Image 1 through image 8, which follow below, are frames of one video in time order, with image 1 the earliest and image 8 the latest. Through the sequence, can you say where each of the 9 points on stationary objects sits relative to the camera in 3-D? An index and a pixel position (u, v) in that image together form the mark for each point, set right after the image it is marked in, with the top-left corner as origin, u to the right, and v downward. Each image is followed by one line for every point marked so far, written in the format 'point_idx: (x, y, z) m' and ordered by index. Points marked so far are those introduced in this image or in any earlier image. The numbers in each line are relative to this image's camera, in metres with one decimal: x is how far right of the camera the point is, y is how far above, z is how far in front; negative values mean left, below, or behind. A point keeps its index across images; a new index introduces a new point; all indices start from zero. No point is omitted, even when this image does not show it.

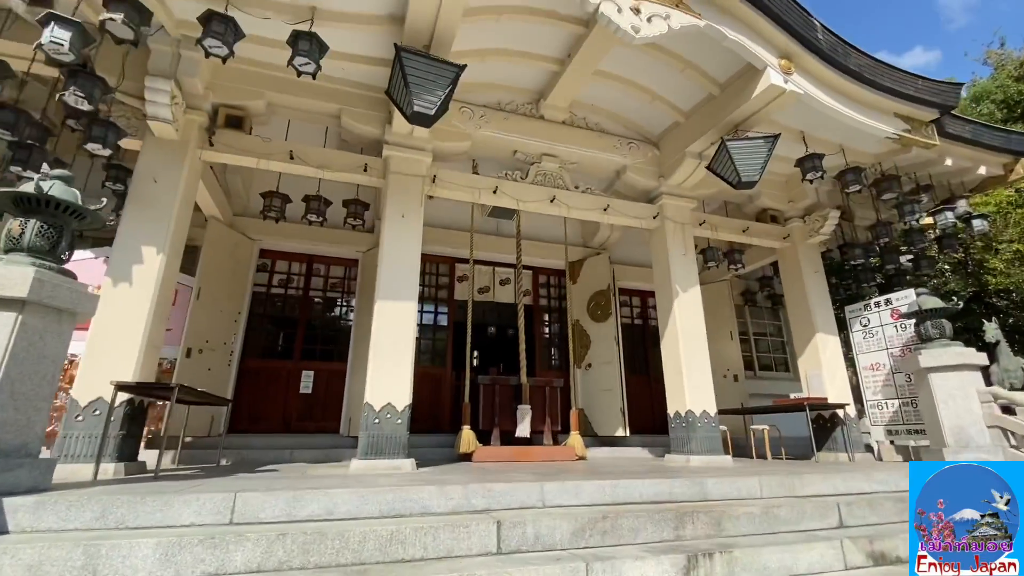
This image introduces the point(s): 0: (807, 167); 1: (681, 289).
0: (+2.6, +1.1, +4.3) m
1: (+1.6, 0.0, +4.6) m
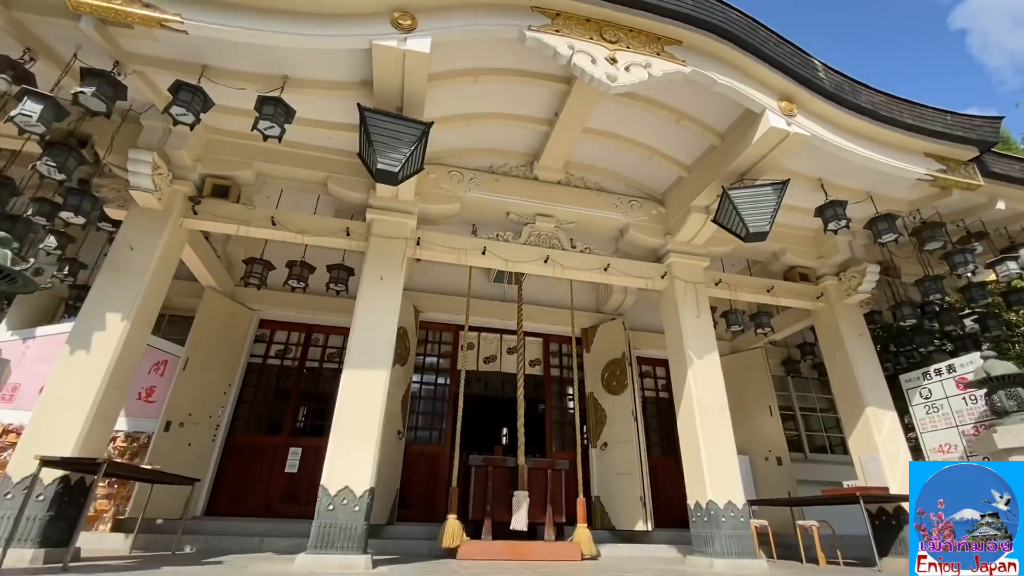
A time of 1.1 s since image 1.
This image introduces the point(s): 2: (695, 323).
0: (+2.5, +0.6, +3.8) m
1: (+1.5, -0.6, +4.0) m
2: (+1.6, -0.3, +4.2) m
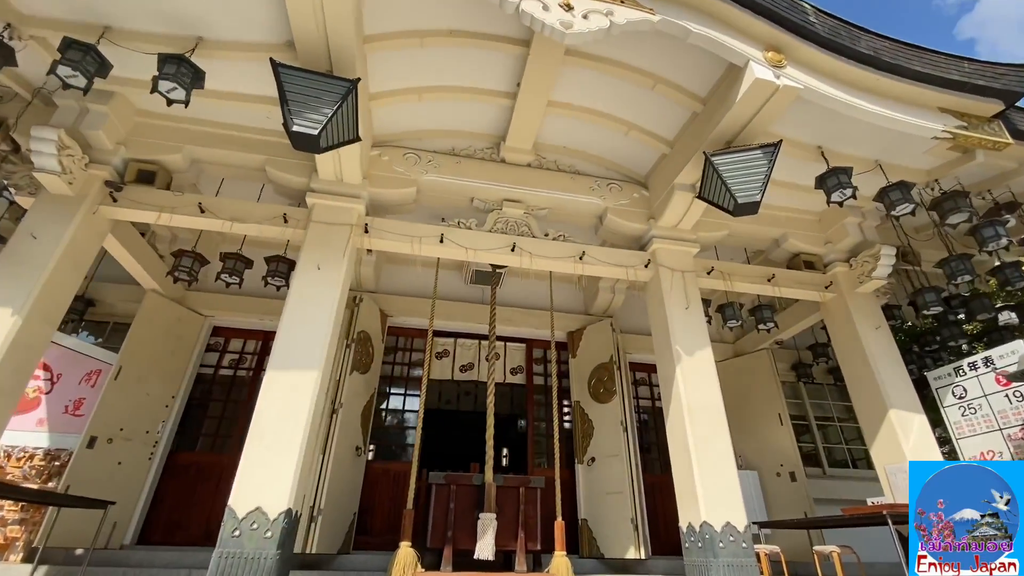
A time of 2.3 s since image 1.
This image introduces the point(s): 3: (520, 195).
0: (+2.2, +0.7, +3.3) m
1: (+1.3, -0.5, +3.5) m
2: (+1.3, -0.2, +3.7) m
3: (+0.1, +0.8, +4.0) m
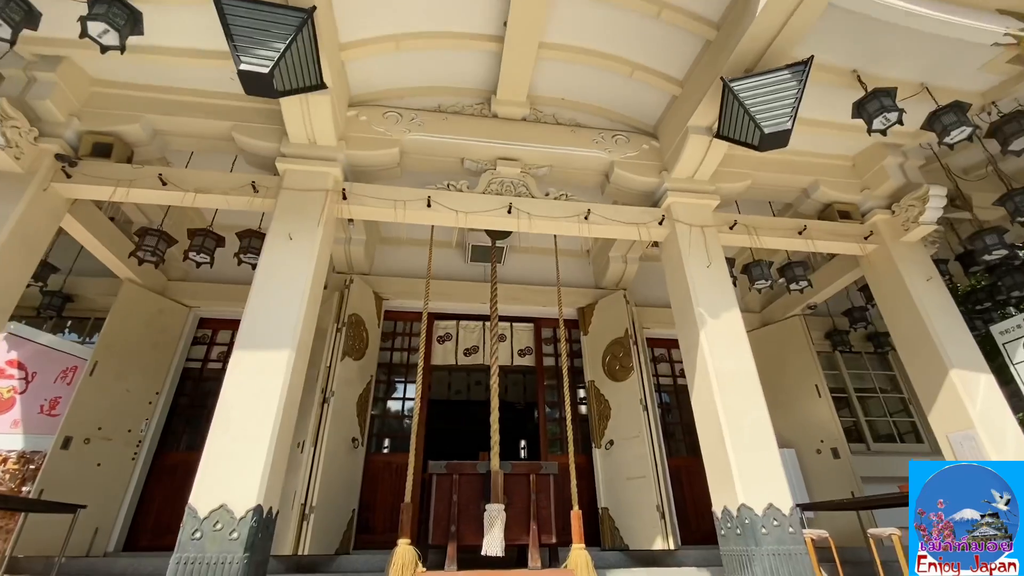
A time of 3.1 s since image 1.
0: (+2.1, +1.1, +2.8) m
1: (+1.3, -0.2, +3.1) m
2: (+1.3, +0.1, +3.2) m
3: (0.0, +1.0, +3.6) m
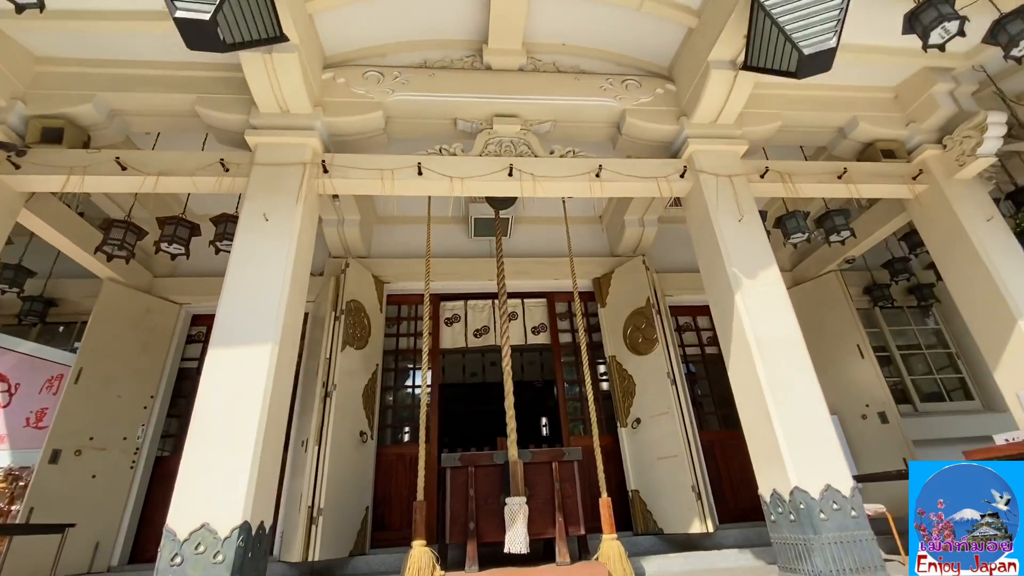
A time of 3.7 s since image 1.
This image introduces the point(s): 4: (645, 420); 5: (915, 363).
0: (+2.1, +1.3, +2.4) m
1: (+1.3, +0.1, +2.7) m
2: (+1.3, +0.4, +2.8) m
3: (0.0, +1.2, +3.2) m
4: (+1.1, -1.1, +3.9) m
5: (+3.9, -0.7, +4.7) m
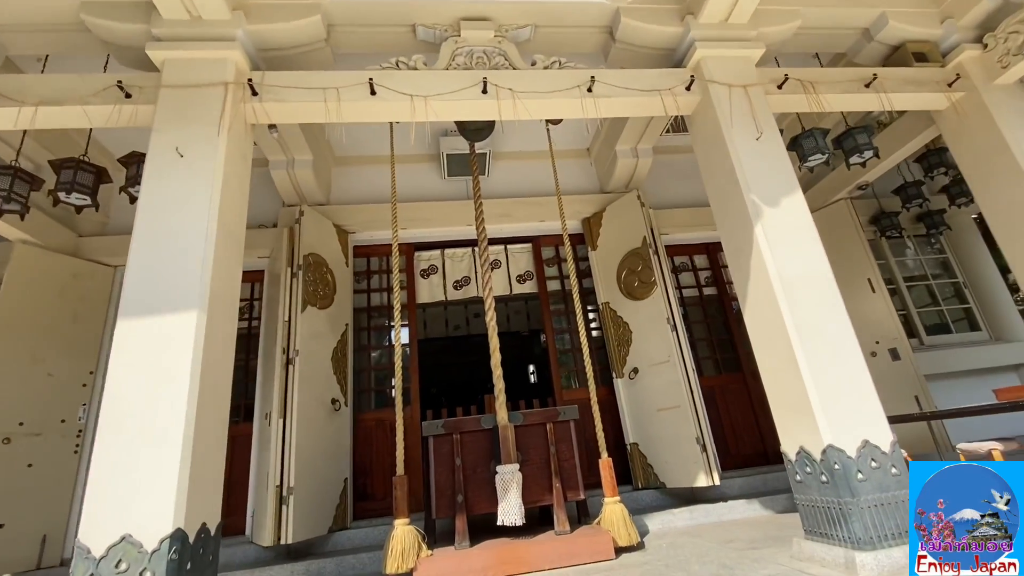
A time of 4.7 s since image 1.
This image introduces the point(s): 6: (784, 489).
0: (+2.0, +1.7, +1.9) m
1: (+1.2, +0.4, +2.3) m
2: (+1.2, +0.7, +2.4) m
3: (-0.2, +1.5, +2.6) m
4: (+1.0, -0.6, +3.6) m
5: (+3.8, -0.1, +4.4) m
6: (+1.9, -1.4, +3.4) m
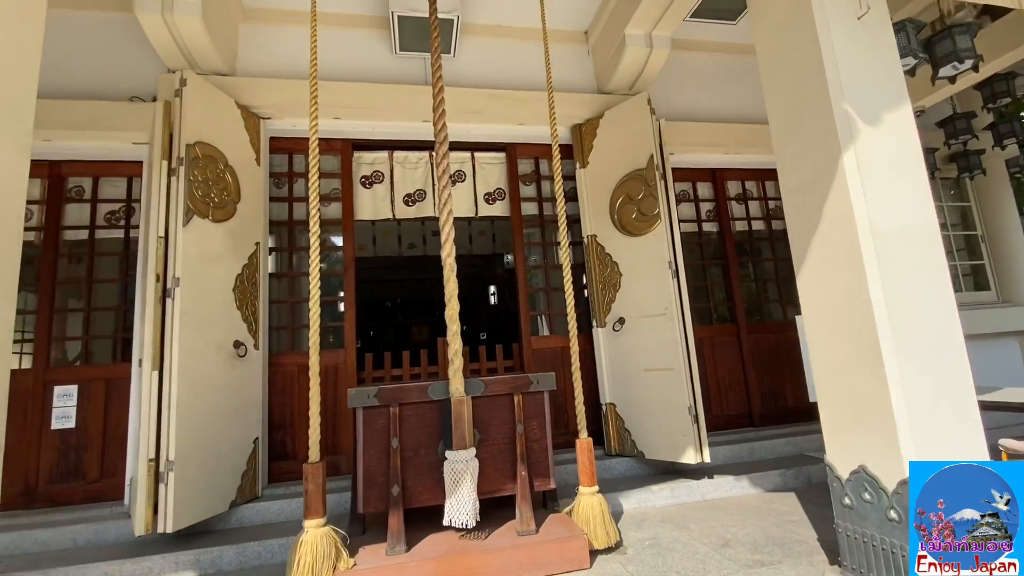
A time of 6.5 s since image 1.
0: (+2.0, +1.7, +1.0) m
1: (+1.1, +0.6, +1.6) m
2: (+1.2, +0.9, +1.6) m
3: (-0.2, +1.8, +1.5) m
4: (+0.7, -0.2, +3.0) m
5: (+3.5, +0.3, +4.0) m
6: (+1.6, -1.1, +3.0) m
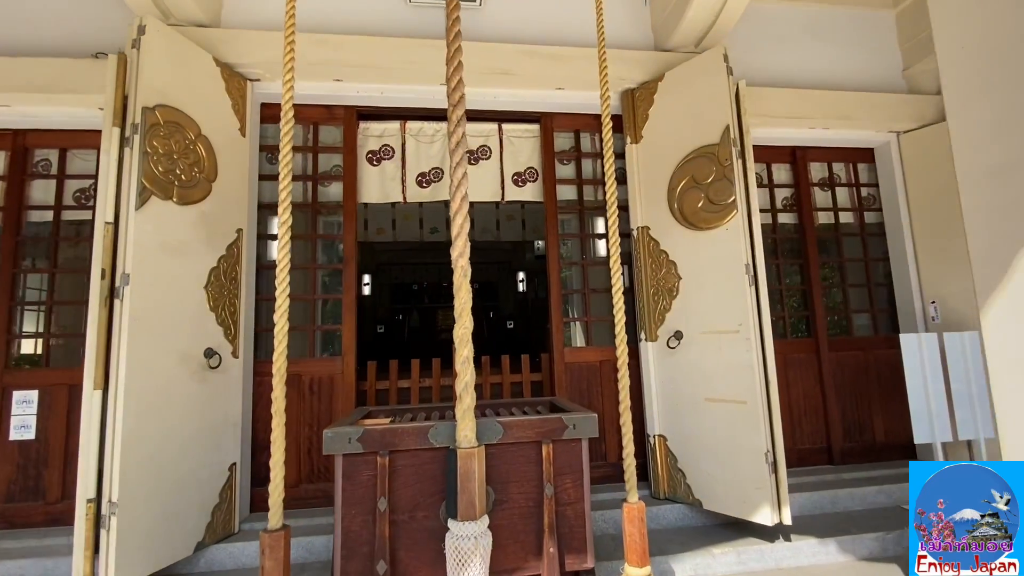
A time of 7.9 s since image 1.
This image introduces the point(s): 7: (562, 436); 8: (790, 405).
0: (+2.1, +1.5, +0.3) m
1: (+1.2, +0.5, +0.9) m
2: (+1.2, +0.8, +1.0) m
3: (-0.1, +1.7, +0.9) m
4: (+0.9, -0.2, +2.4) m
5: (+3.7, +0.3, +3.2) m
6: (+1.7, -1.1, +2.4) m
7: (+0.2, -0.5, +1.6) m
8: (+1.7, -0.7, +2.9) m
